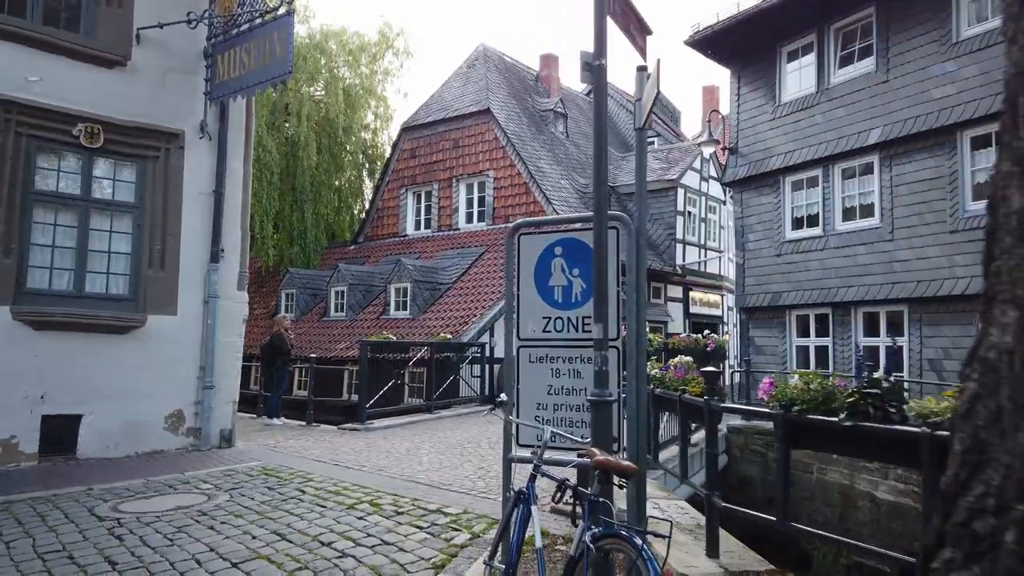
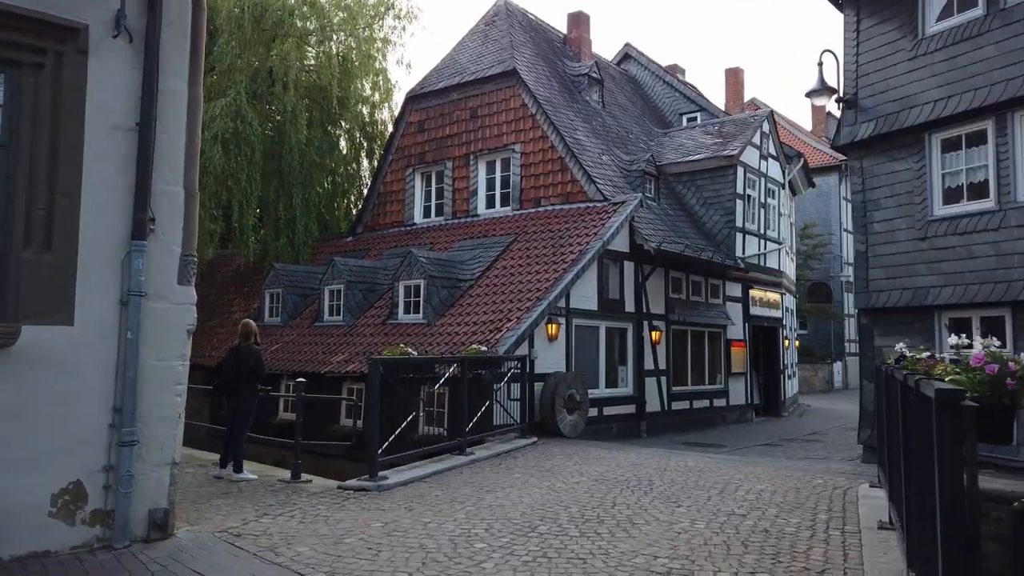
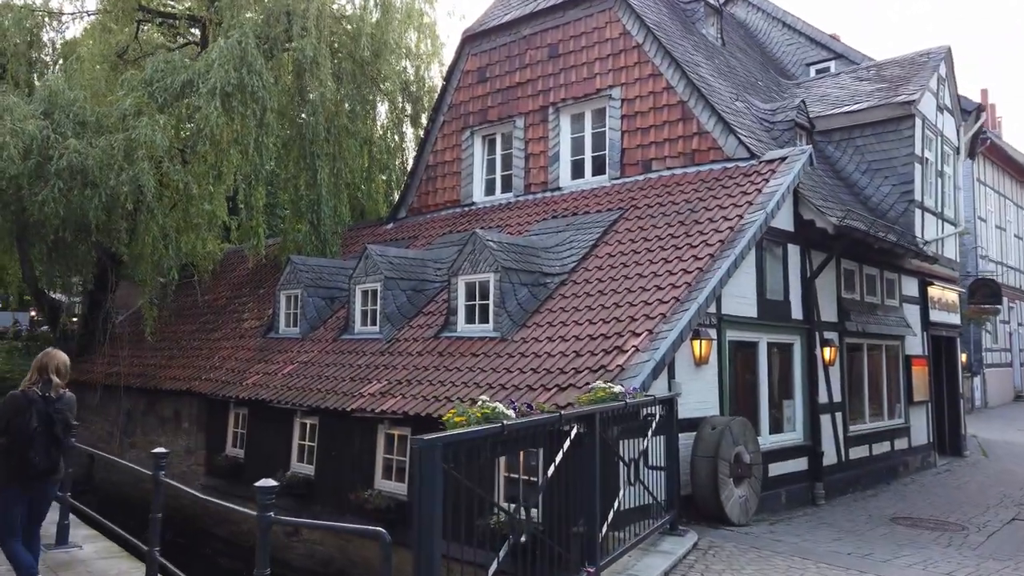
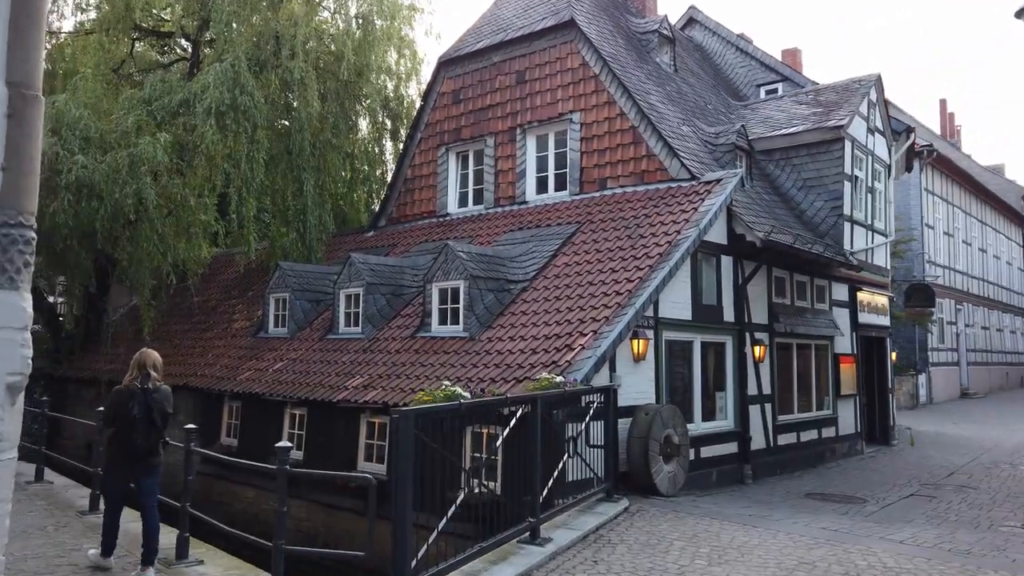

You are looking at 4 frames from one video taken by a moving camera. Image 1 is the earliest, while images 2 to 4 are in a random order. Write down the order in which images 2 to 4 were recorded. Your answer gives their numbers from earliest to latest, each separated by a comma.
2, 4, 3
